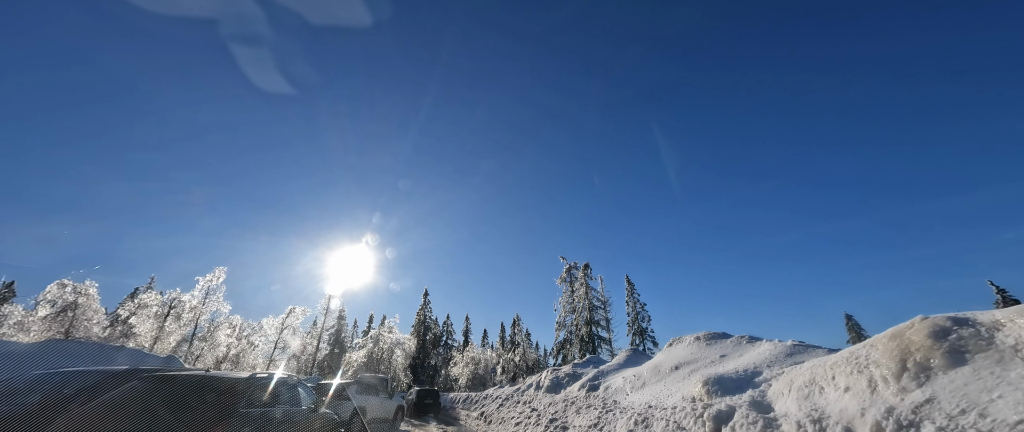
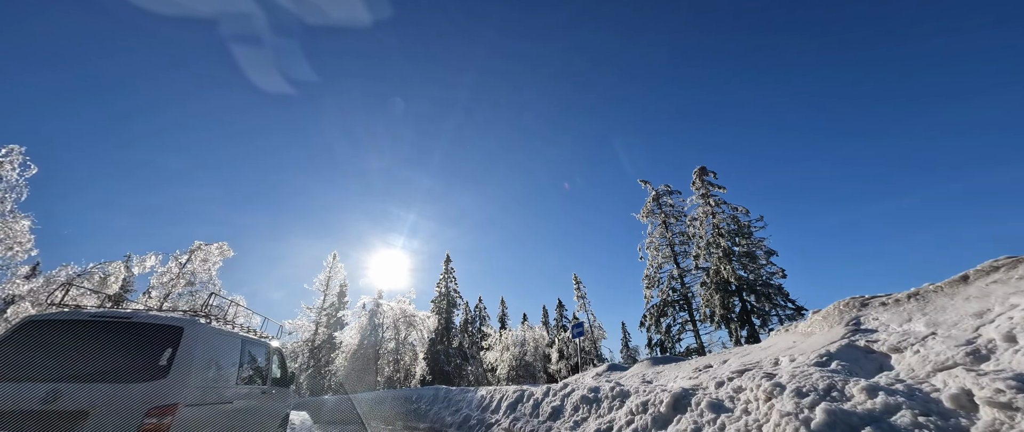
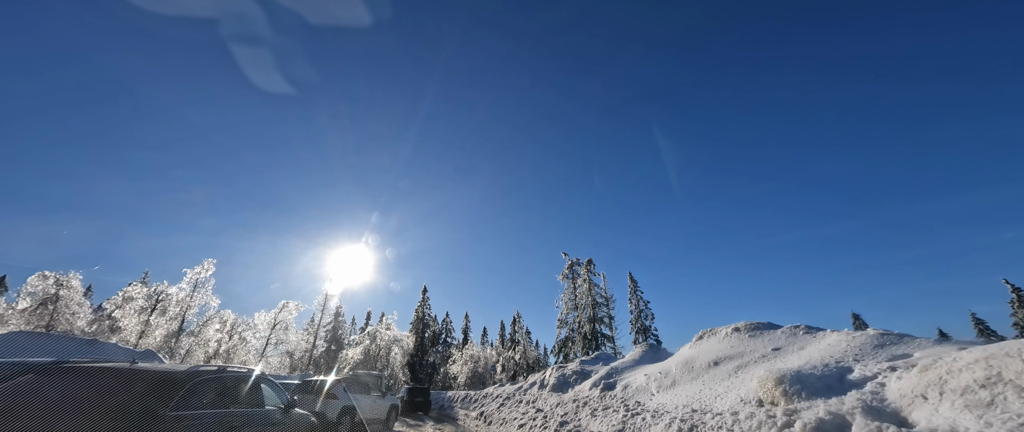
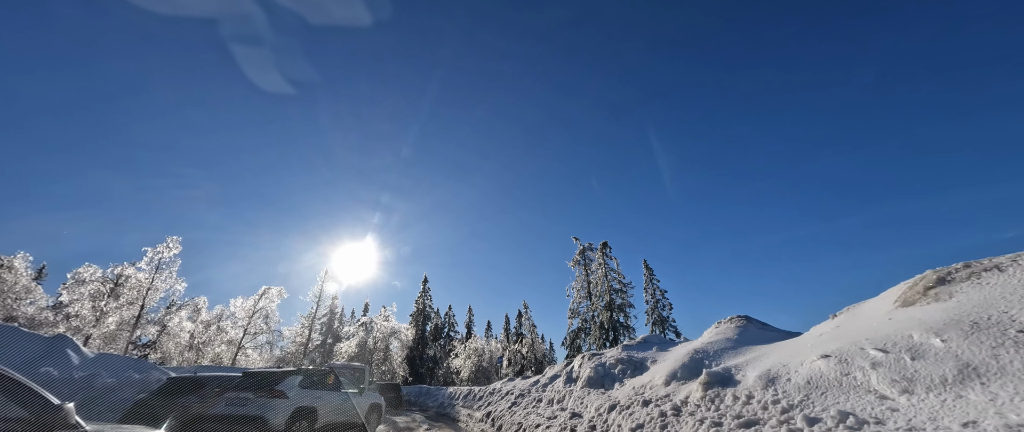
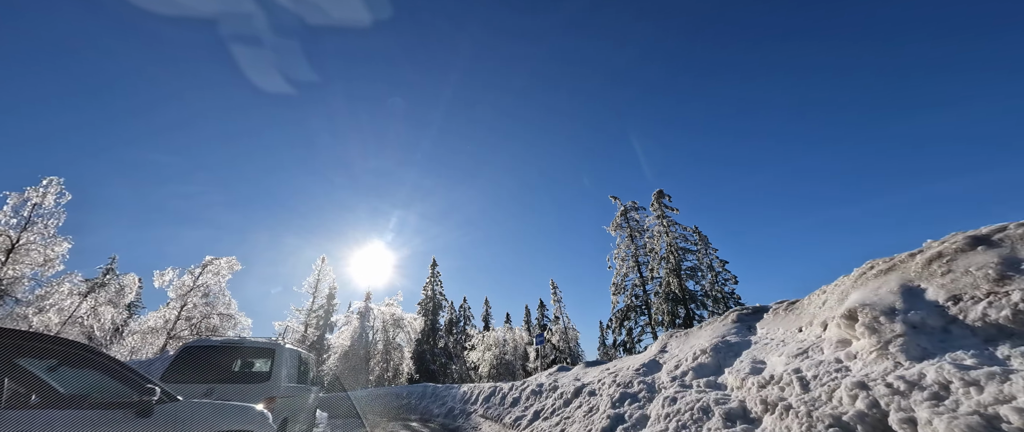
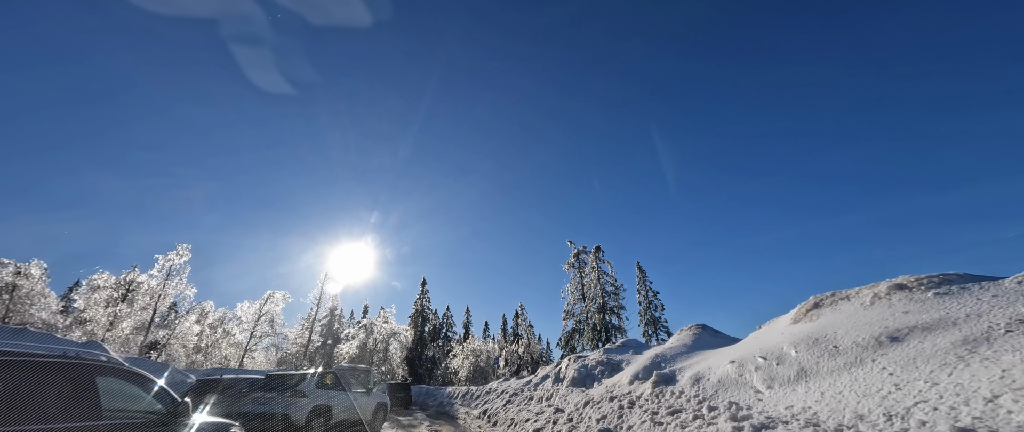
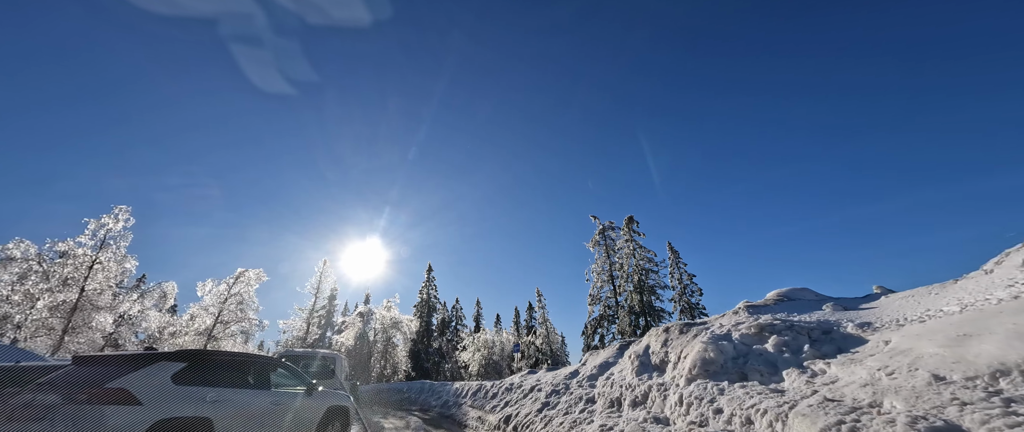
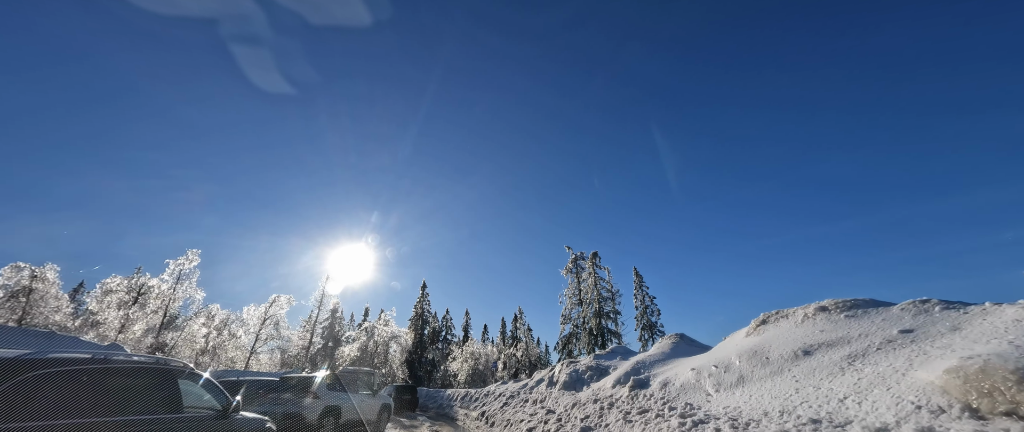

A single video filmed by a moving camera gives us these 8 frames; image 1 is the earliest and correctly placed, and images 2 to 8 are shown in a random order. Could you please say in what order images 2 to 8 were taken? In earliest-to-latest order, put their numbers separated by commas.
3, 8, 6, 4, 7, 5, 2
